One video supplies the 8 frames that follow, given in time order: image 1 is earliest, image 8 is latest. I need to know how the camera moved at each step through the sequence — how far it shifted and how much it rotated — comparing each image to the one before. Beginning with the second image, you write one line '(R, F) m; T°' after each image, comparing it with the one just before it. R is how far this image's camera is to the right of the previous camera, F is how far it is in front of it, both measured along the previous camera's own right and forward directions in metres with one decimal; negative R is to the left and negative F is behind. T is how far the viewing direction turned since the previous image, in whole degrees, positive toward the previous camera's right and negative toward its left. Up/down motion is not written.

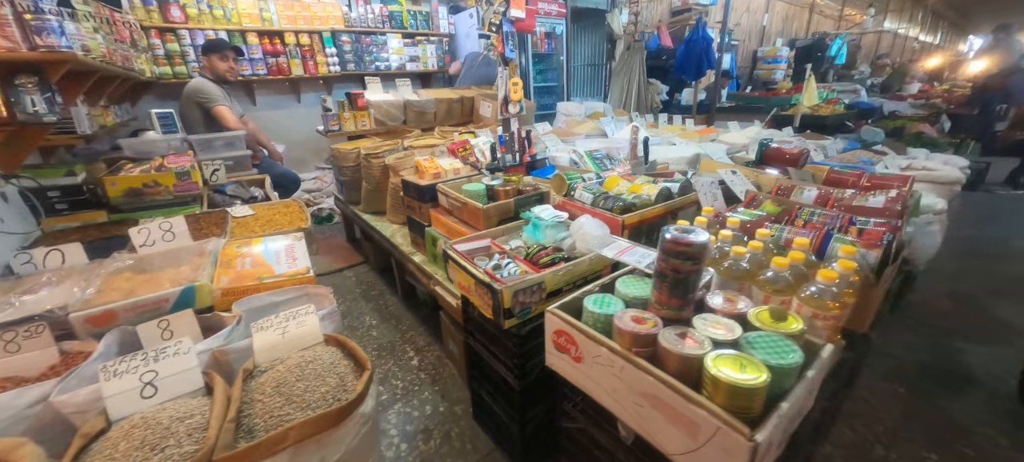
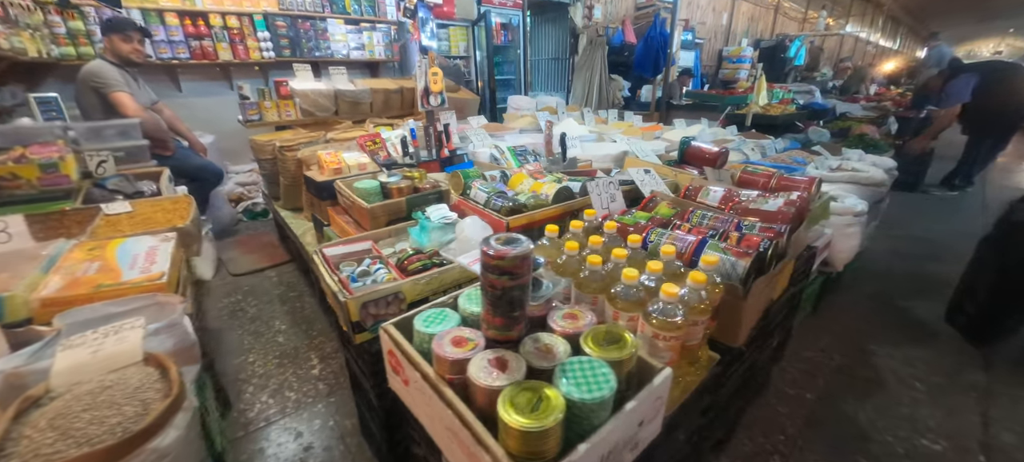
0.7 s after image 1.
(+0.3, +0.1) m; +3°
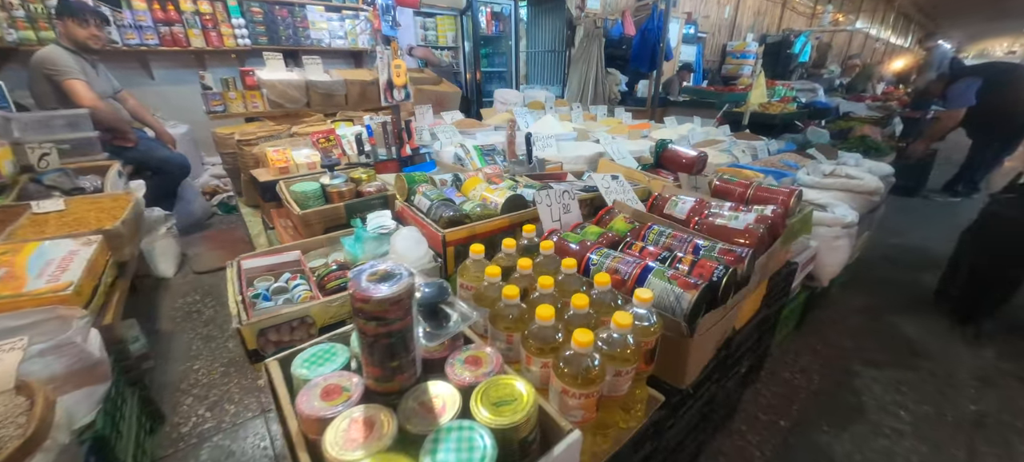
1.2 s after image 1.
(+0.2, +0.1) m; 0°
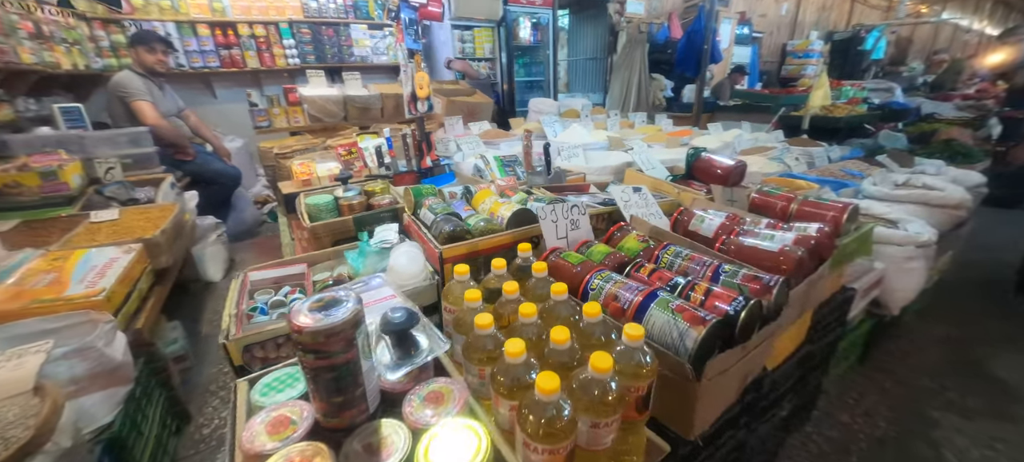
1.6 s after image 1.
(+0.1, +0.1) m; -7°
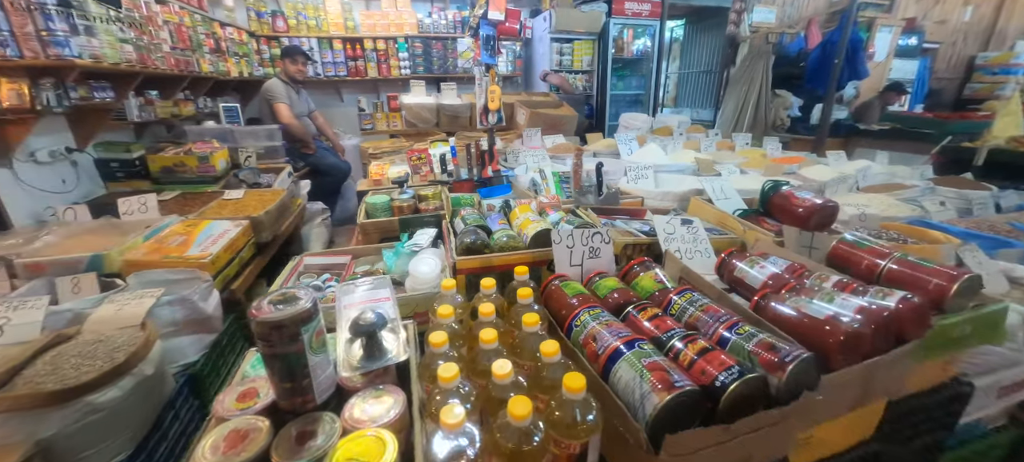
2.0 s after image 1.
(+0.2, 0.0) m; -14°
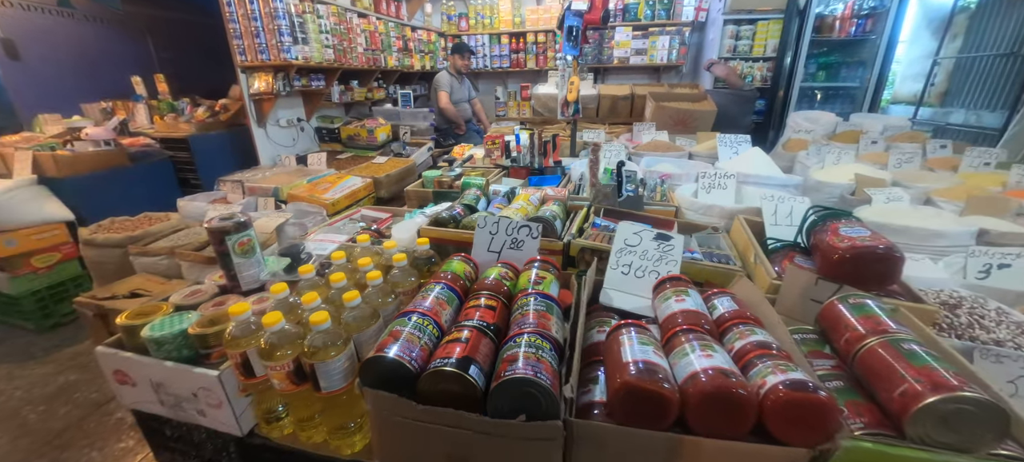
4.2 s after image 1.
(+0.7, +0.1) m; -28°
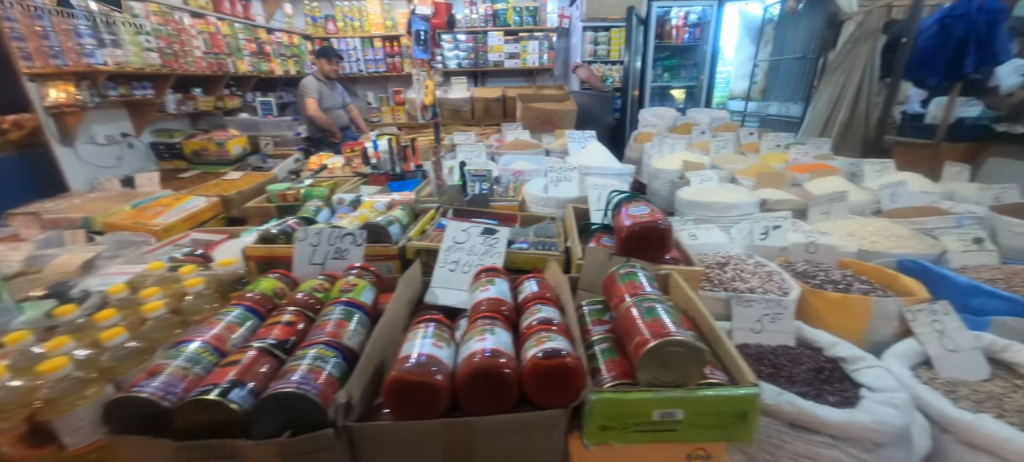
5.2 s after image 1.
(+0.2, 0.0) m; +12°
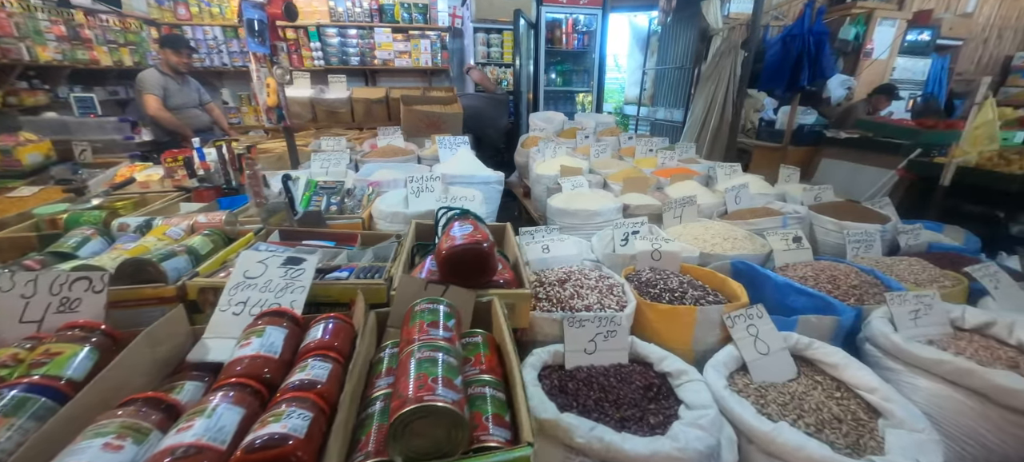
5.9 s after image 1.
(+0.3, +0.1) m; +11°
